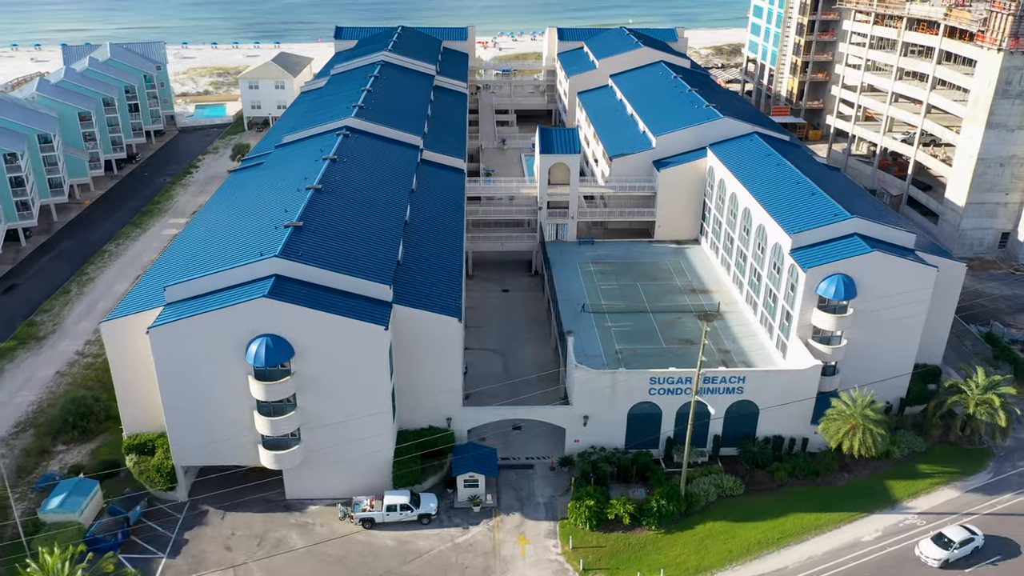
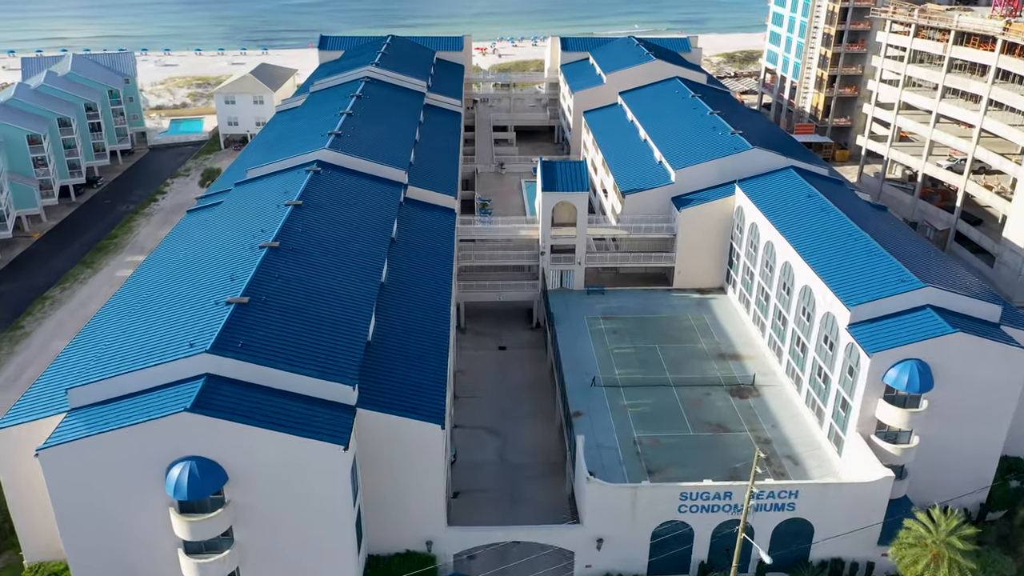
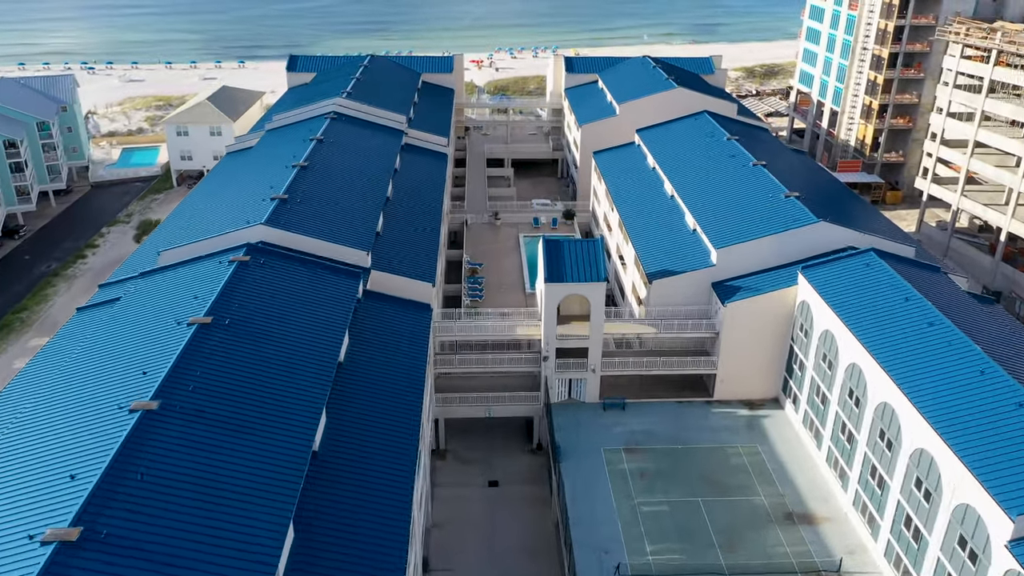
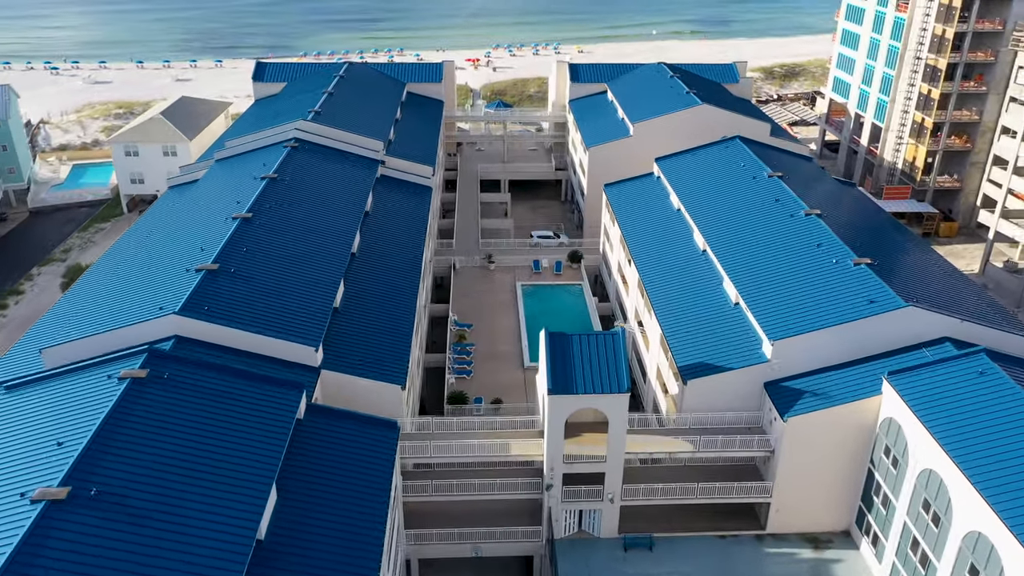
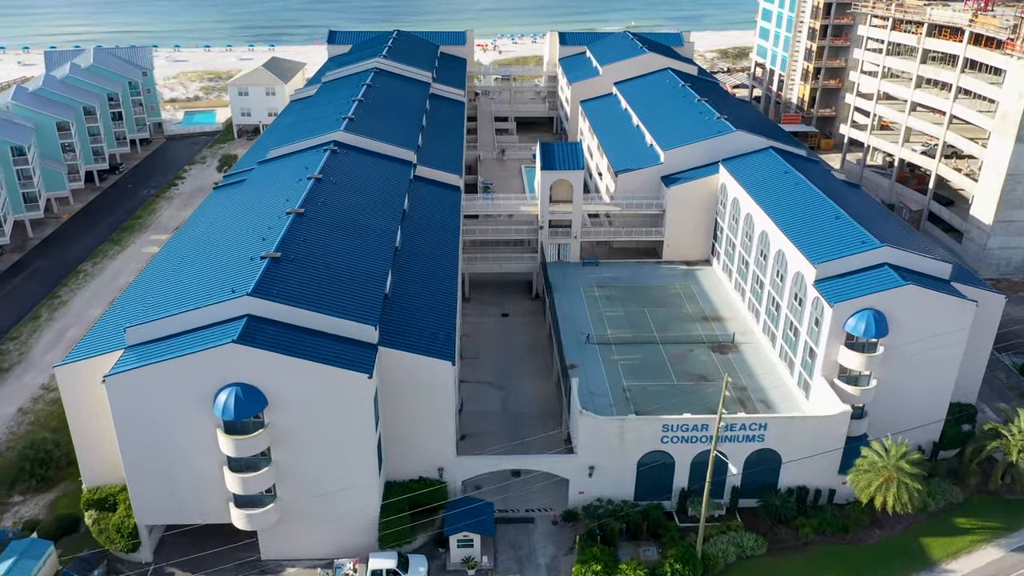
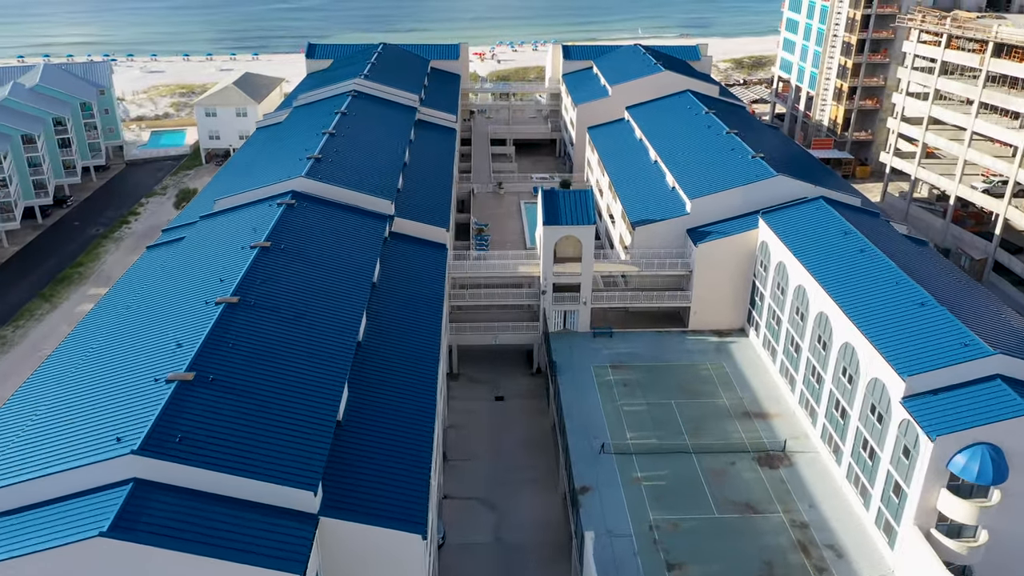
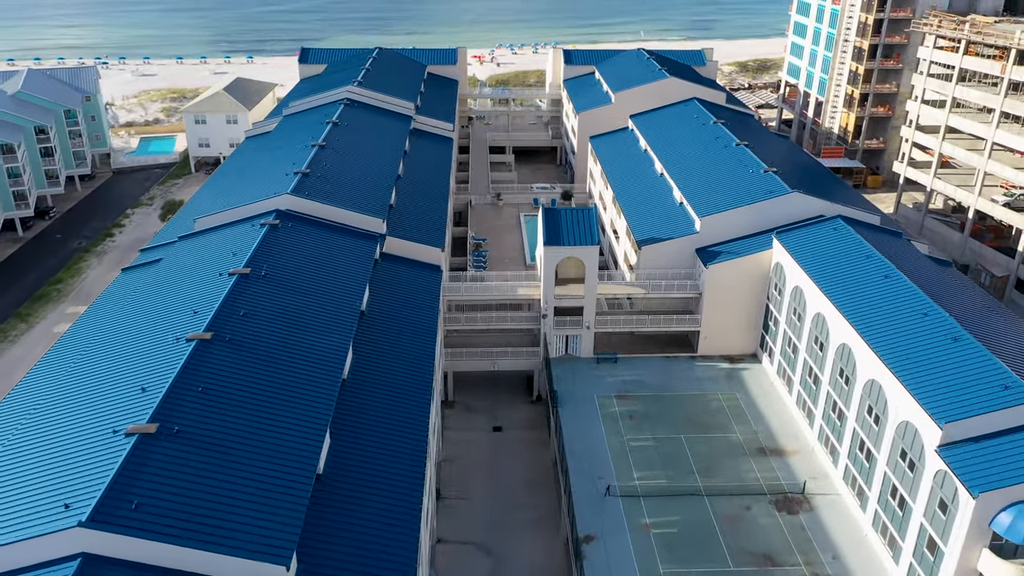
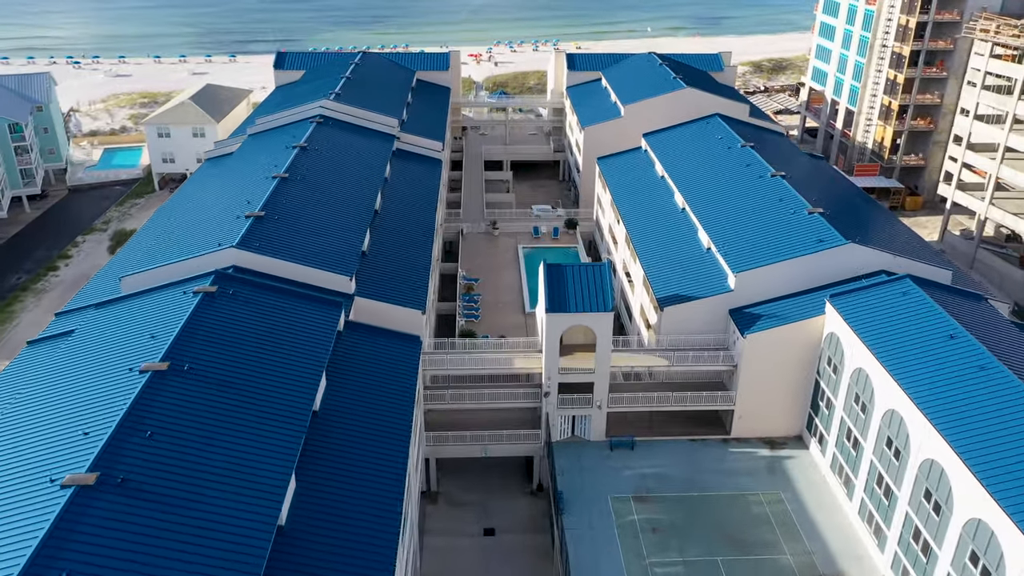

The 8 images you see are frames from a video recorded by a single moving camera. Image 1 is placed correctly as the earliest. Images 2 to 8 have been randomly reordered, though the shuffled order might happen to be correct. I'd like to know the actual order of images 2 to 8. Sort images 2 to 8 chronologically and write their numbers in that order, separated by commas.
5, 2, 6, 7, 3, 8, 4
